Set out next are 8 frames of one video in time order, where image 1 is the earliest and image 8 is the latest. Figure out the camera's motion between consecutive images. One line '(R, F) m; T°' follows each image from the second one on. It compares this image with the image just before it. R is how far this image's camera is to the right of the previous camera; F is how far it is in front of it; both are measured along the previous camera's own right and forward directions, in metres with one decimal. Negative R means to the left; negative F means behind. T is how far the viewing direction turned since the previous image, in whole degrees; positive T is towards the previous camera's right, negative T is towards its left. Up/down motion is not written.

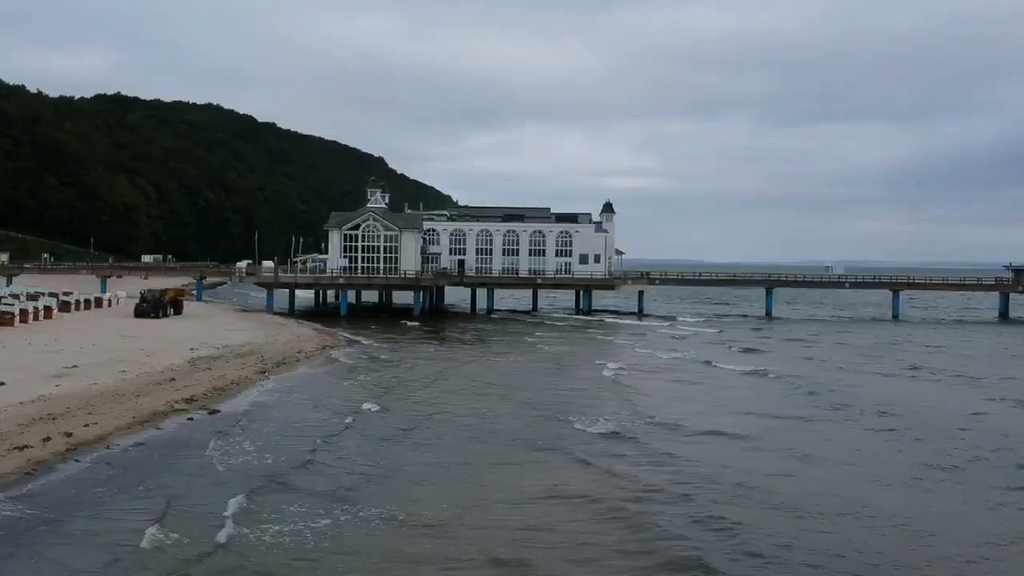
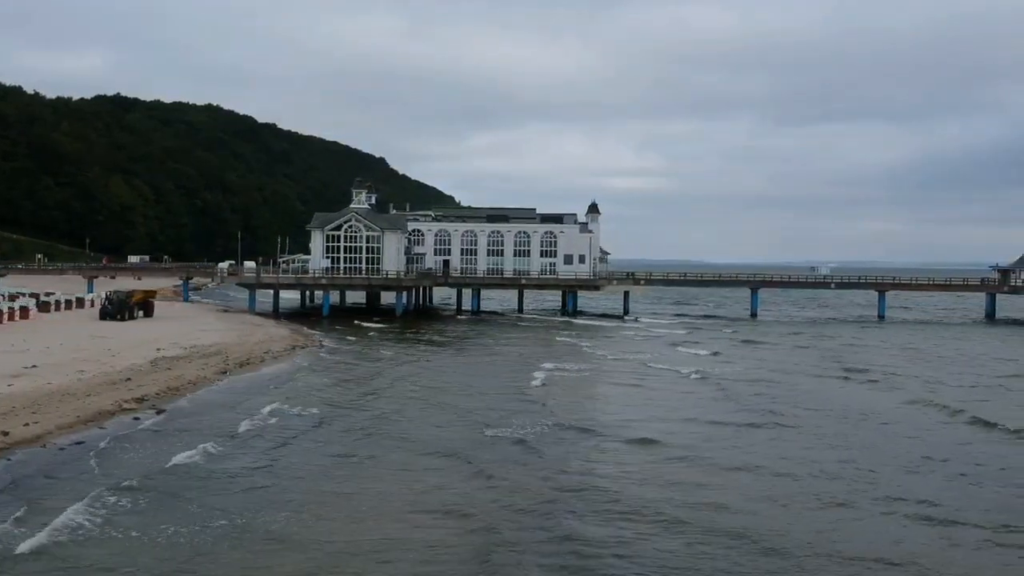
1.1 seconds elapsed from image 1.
(+1.6, -0.1) m; 0°
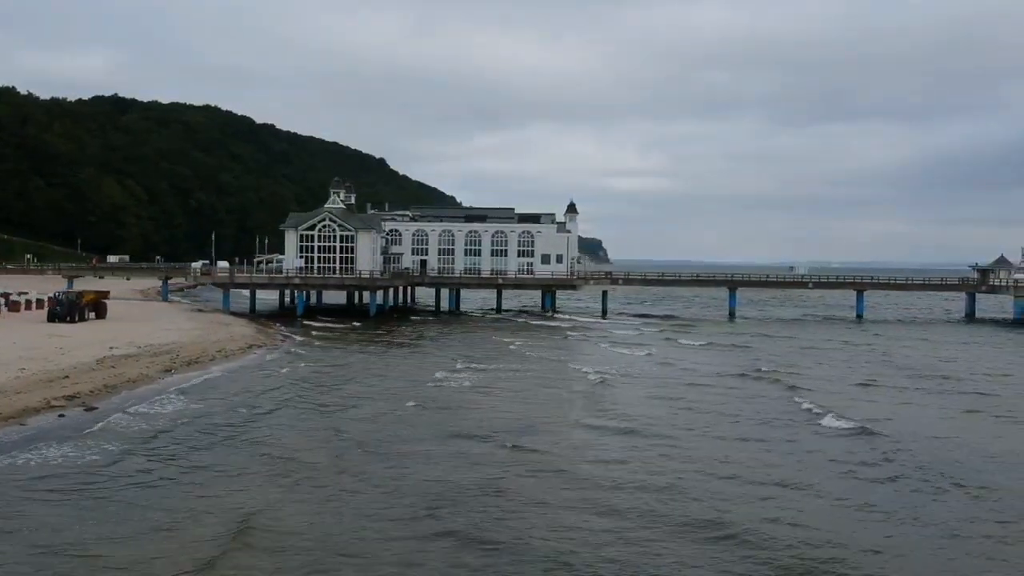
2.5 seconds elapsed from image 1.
(+2.2, -0.1) m; 0°
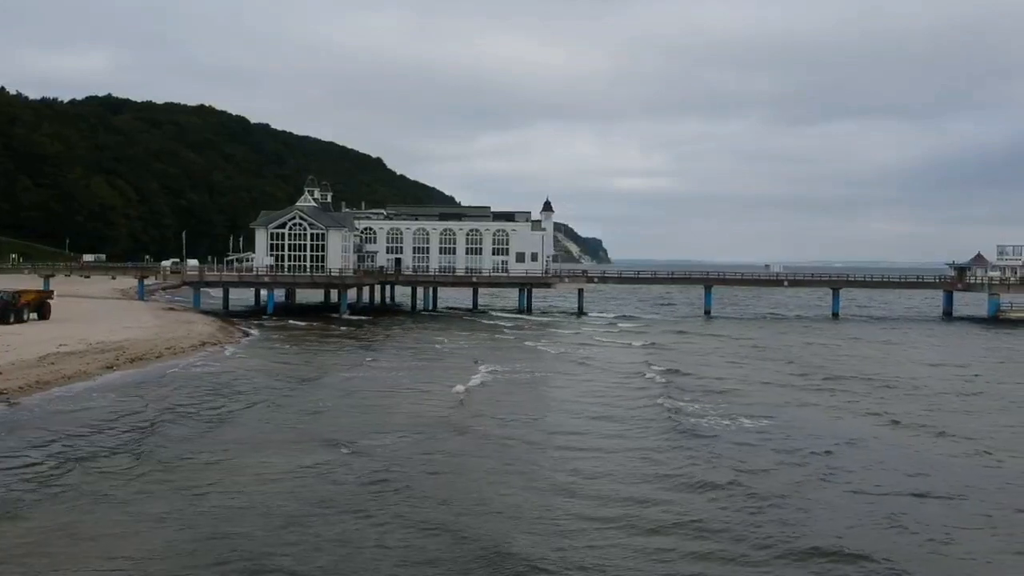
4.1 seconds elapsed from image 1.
(+2.2, +0.1) m; 0°
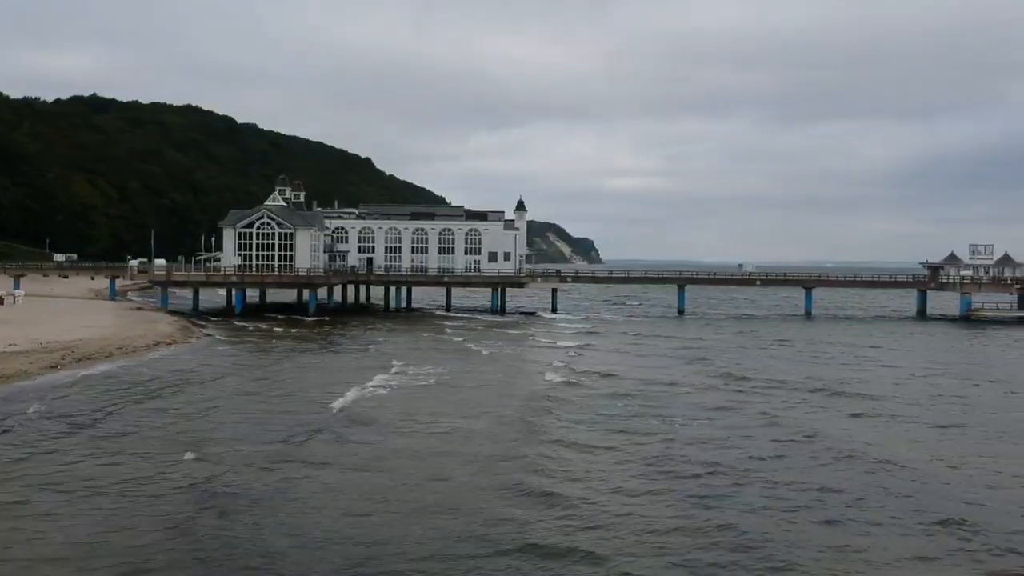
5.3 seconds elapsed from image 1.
(+1.6, +0.2) m; 0°
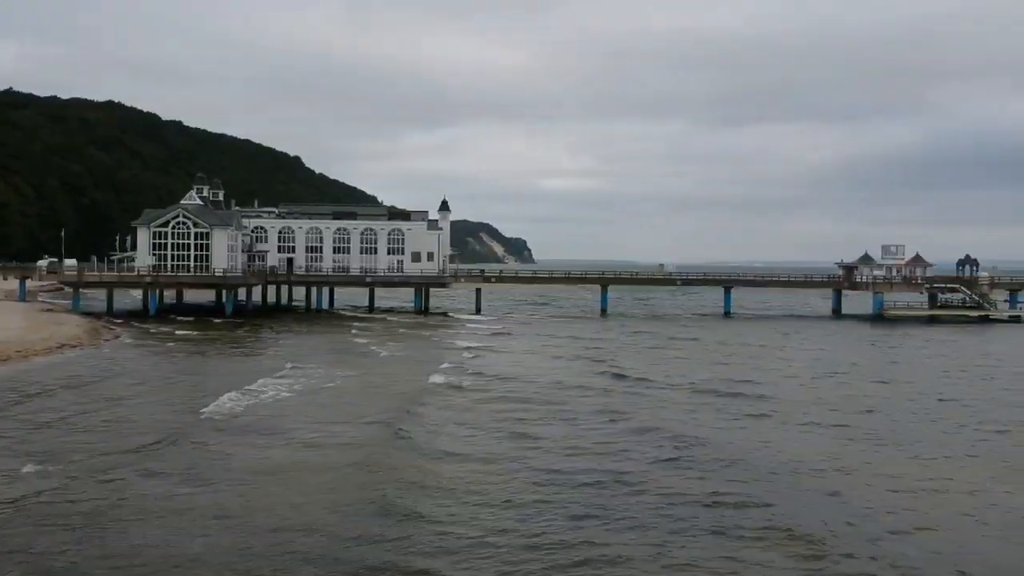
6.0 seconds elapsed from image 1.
(+0.8, +0.1) m; +4°
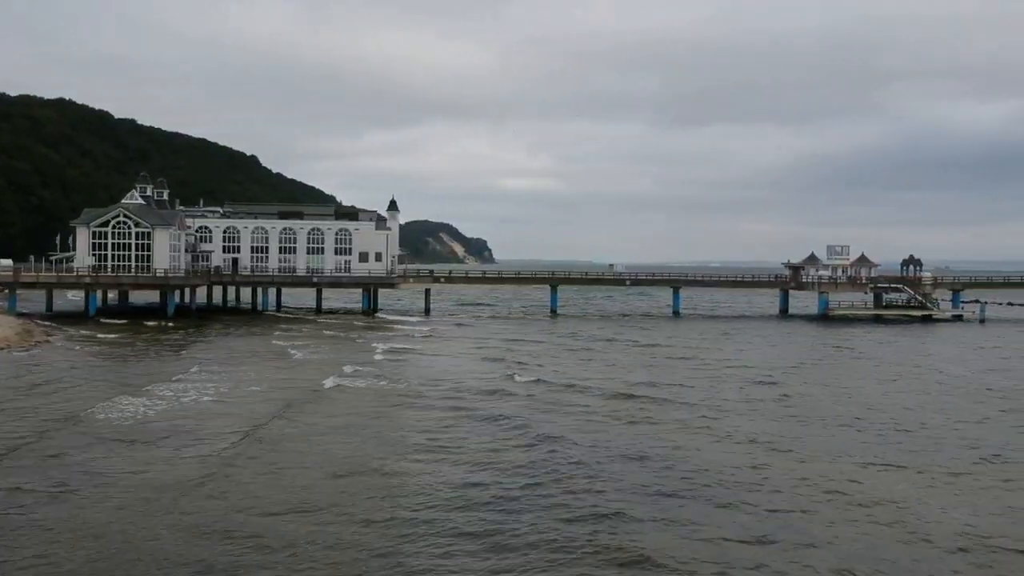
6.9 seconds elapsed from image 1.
(+1.0, +0.2) m; +2°
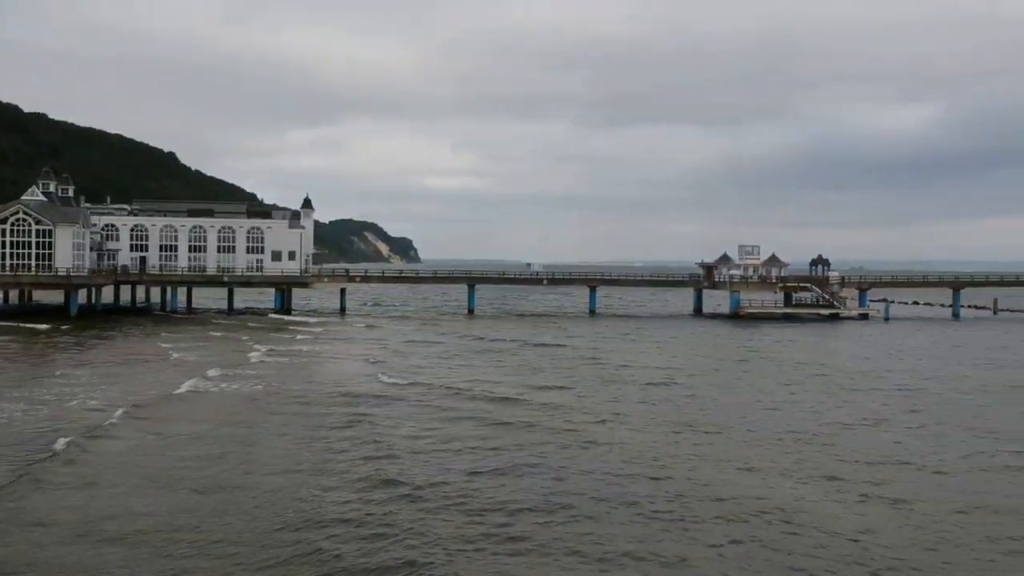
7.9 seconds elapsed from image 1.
(+0.9, +0.1) m; +4°
